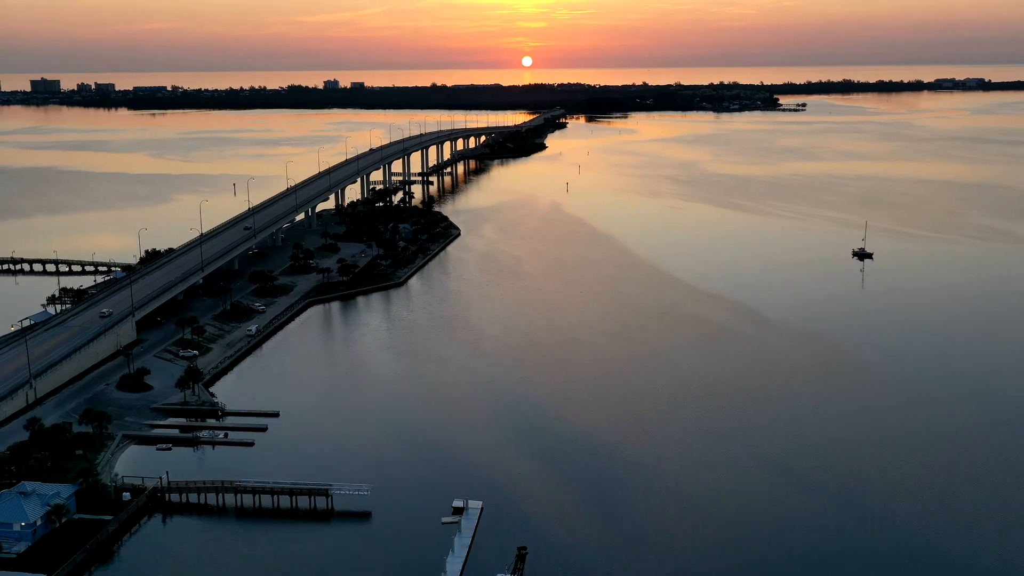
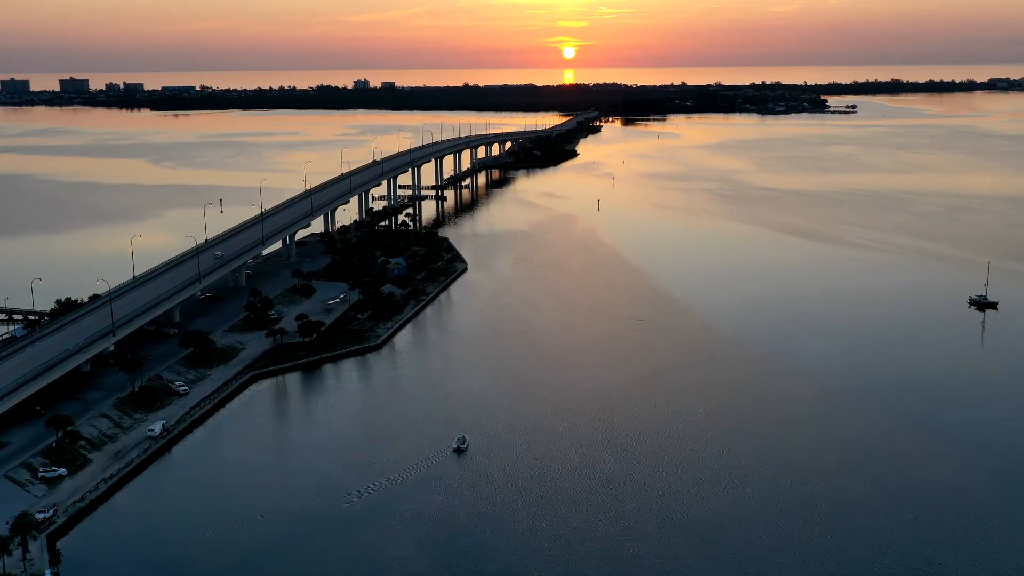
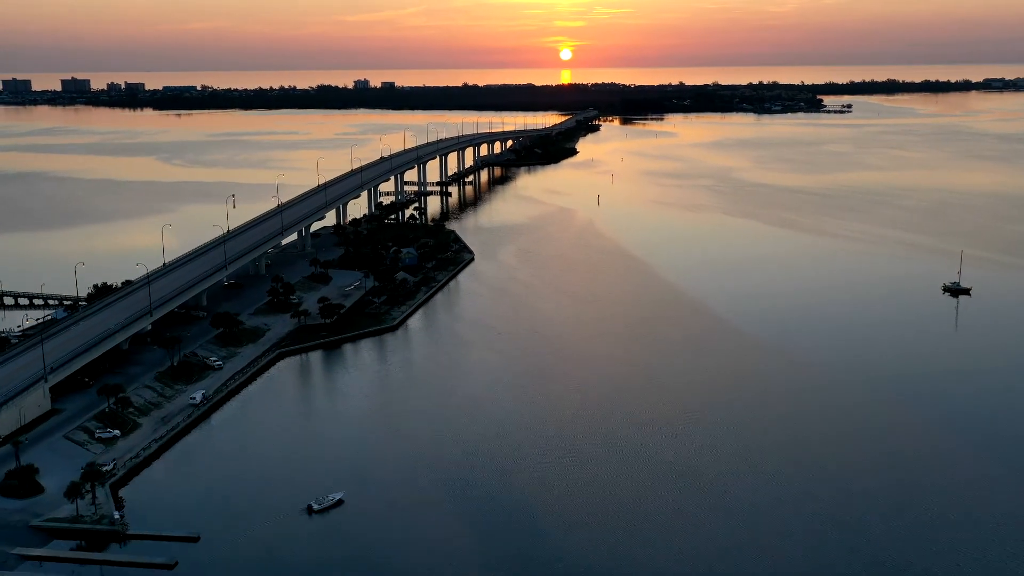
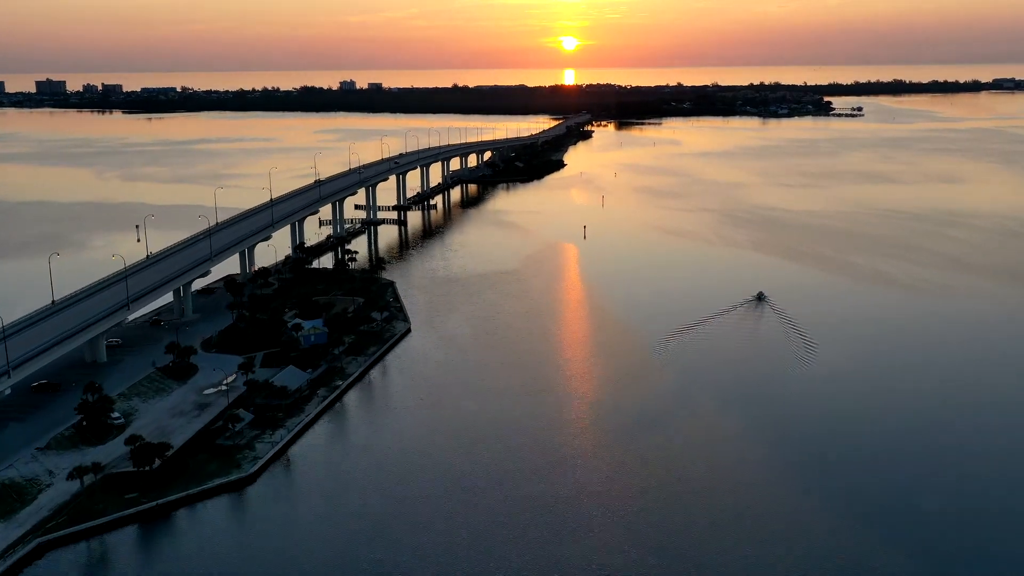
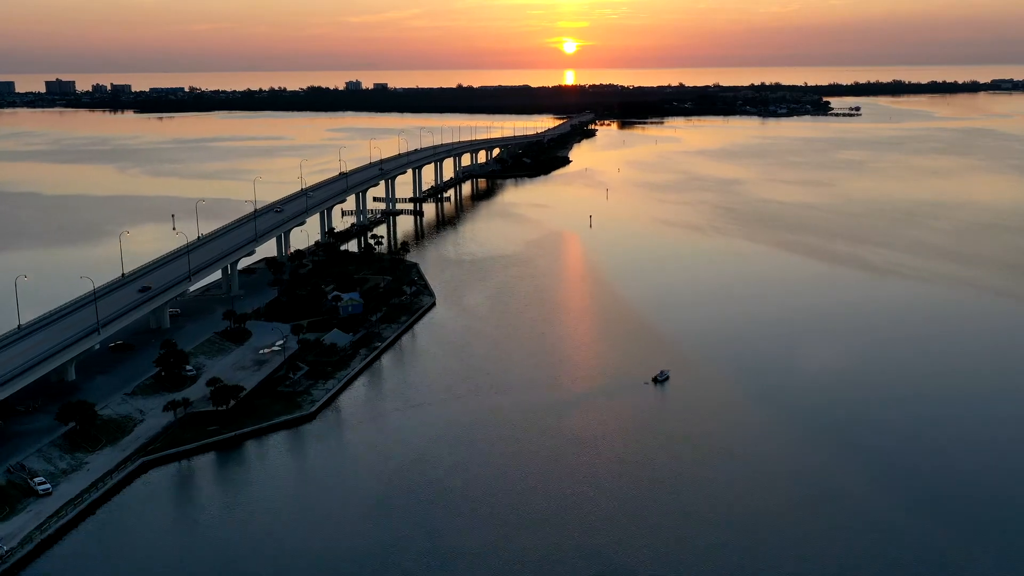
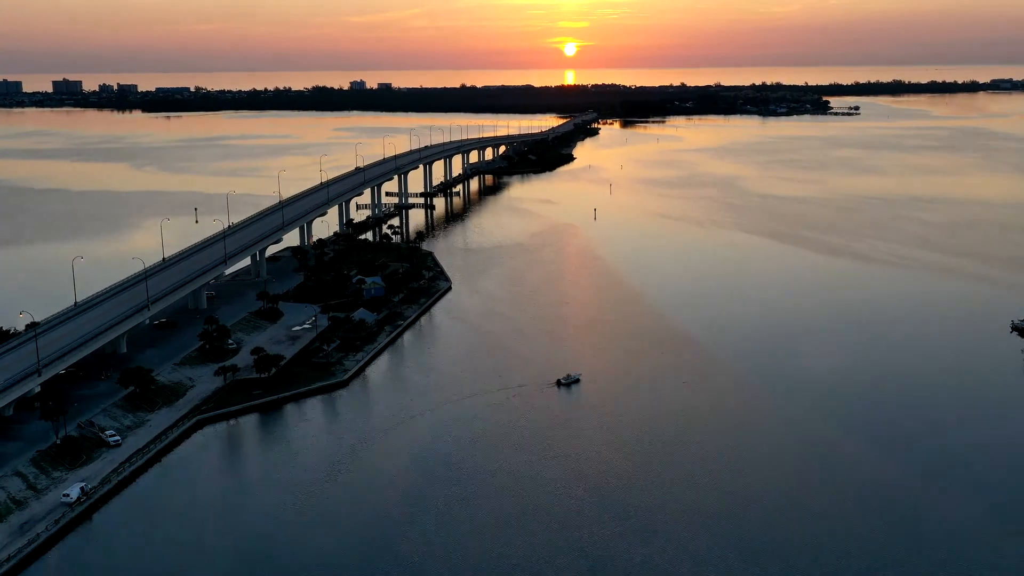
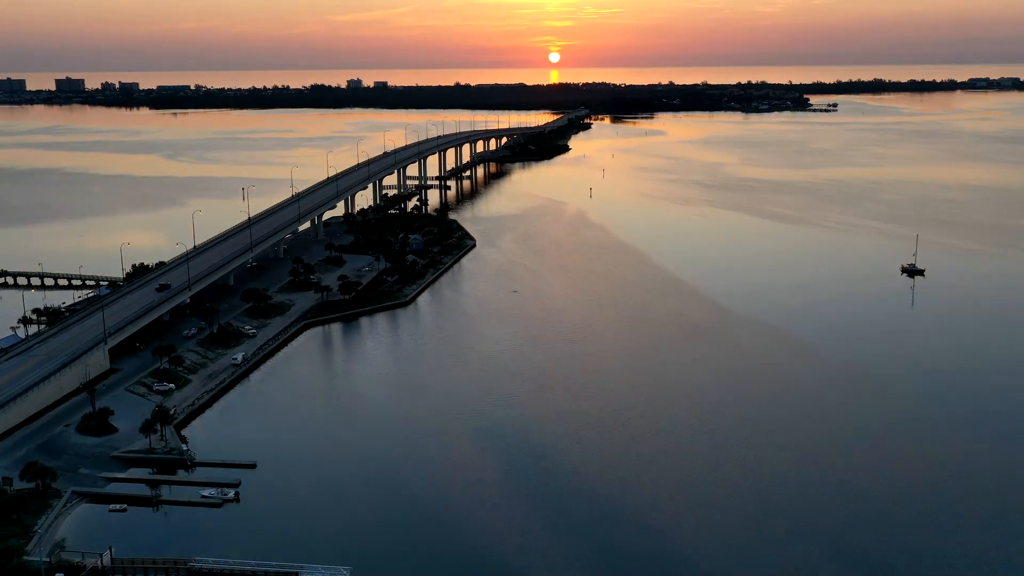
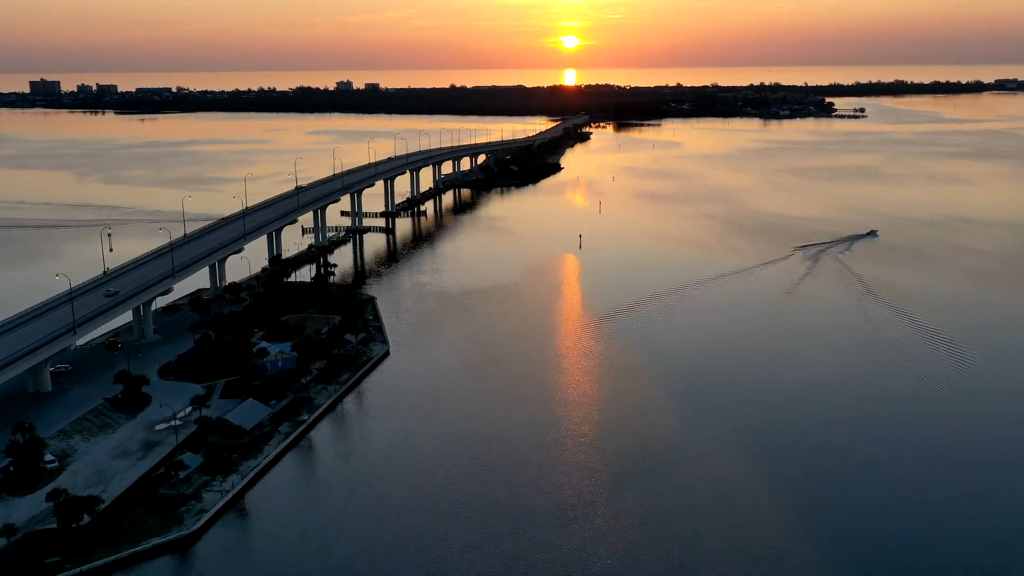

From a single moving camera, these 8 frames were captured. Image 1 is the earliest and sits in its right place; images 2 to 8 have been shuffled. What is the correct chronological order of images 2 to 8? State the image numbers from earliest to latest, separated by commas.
7, 3, 2, 6, 5, 4, 8
